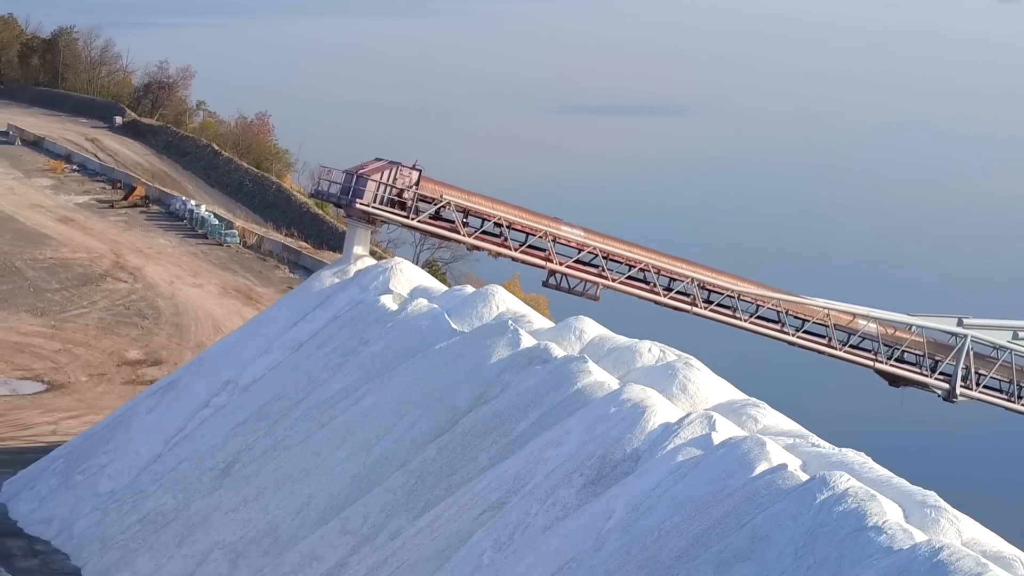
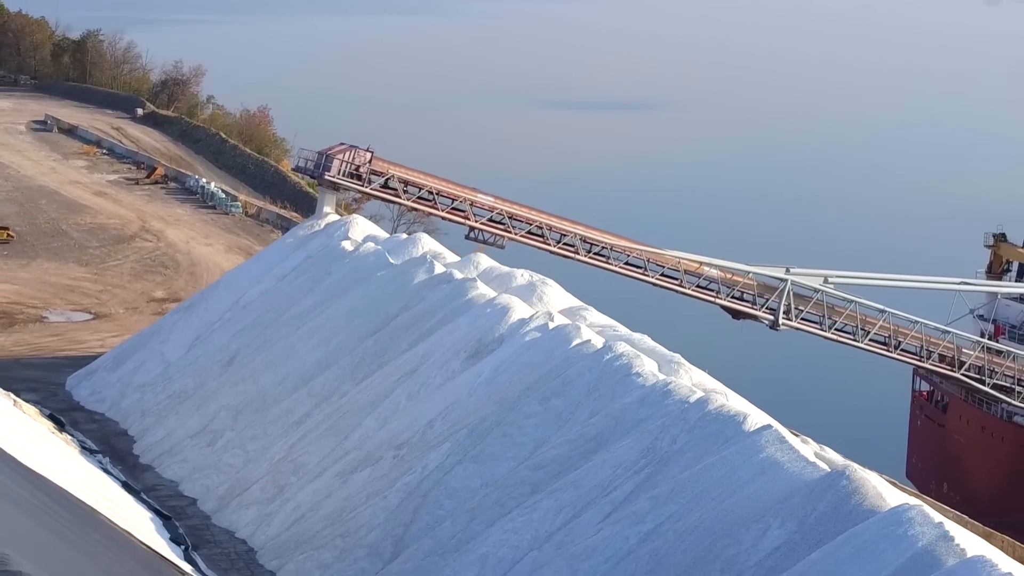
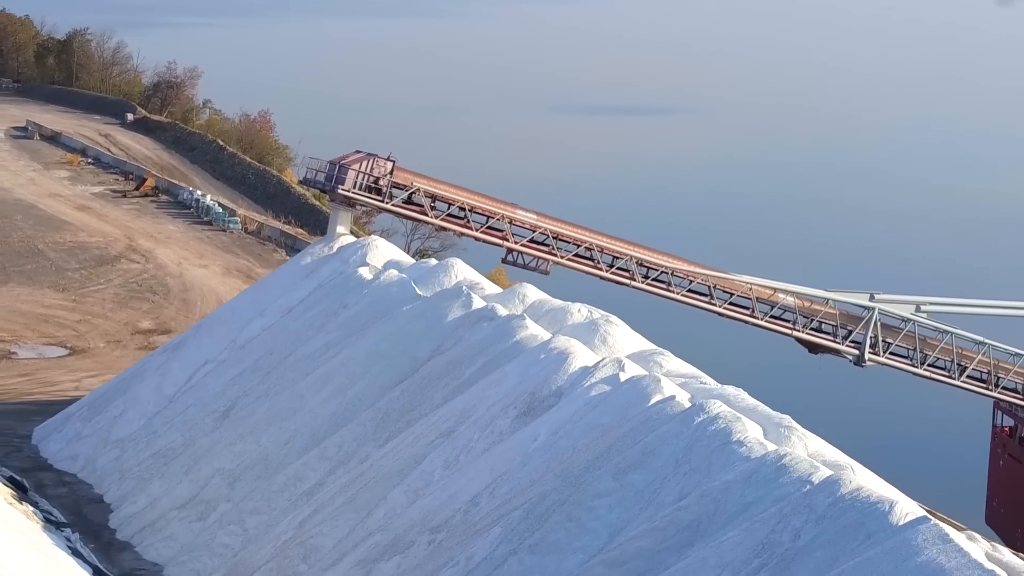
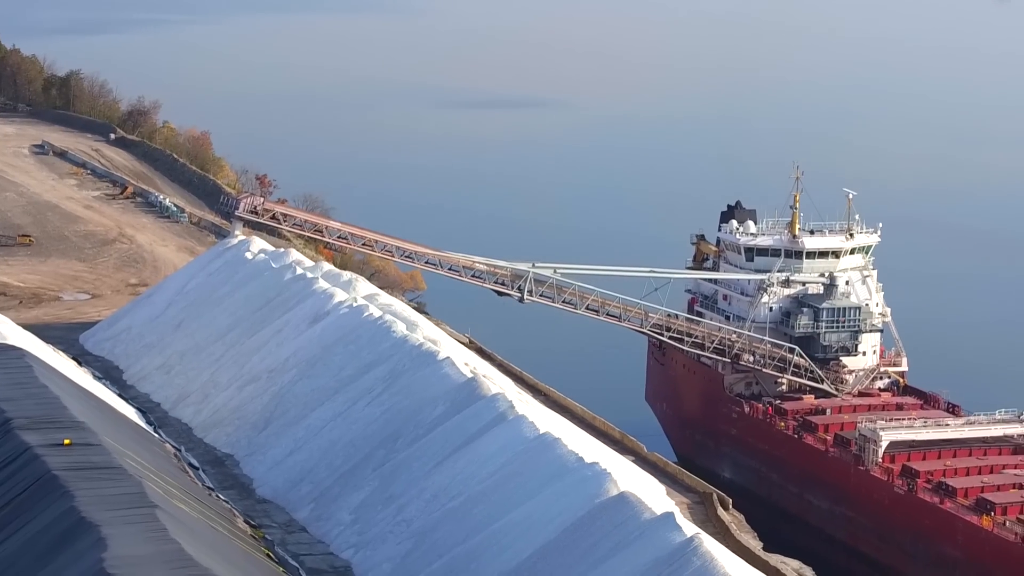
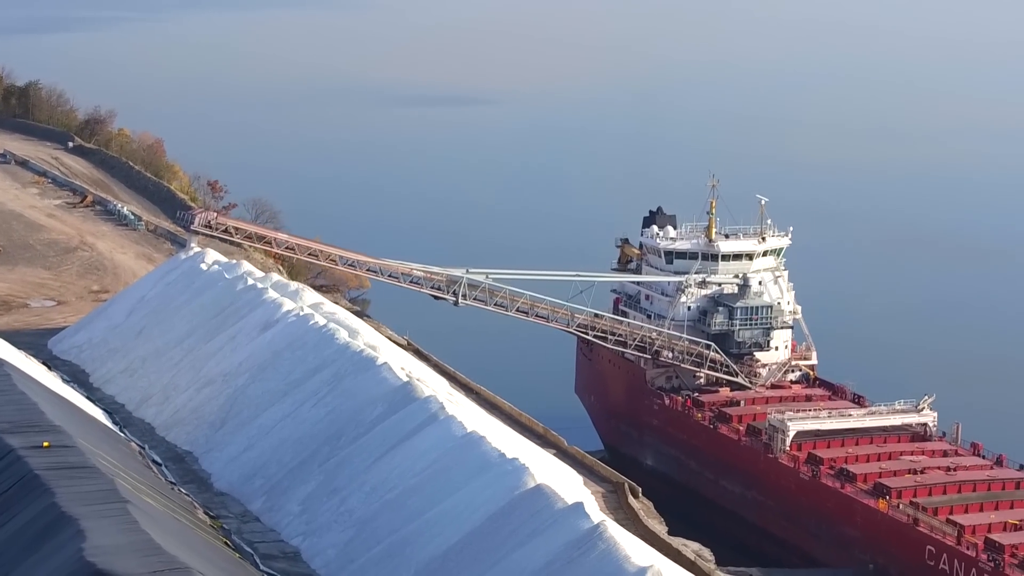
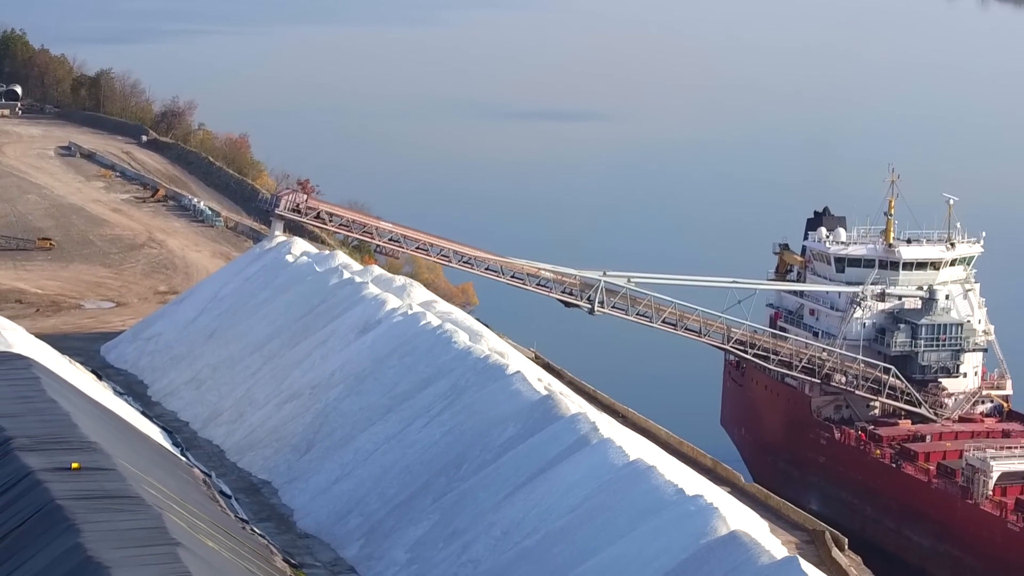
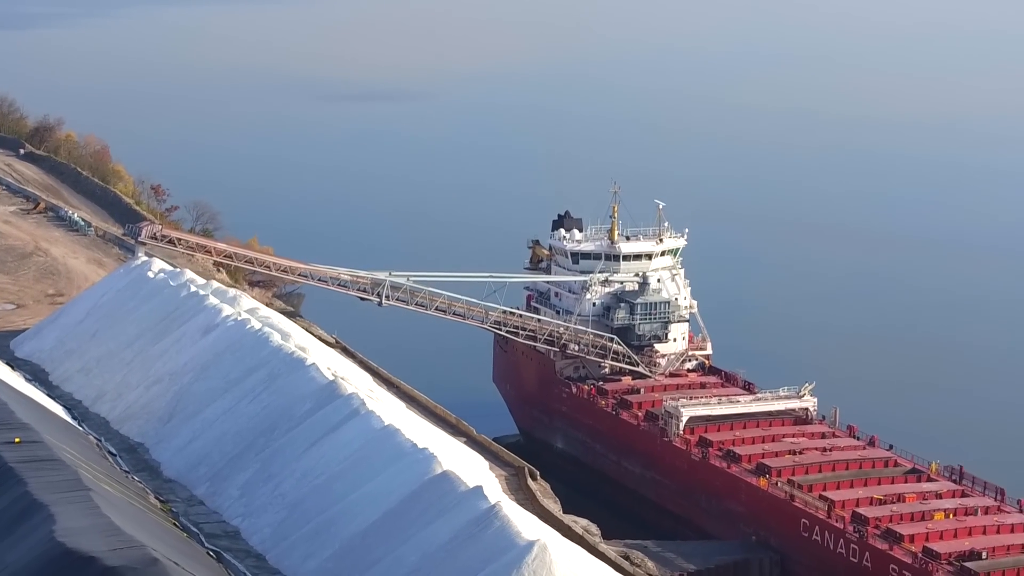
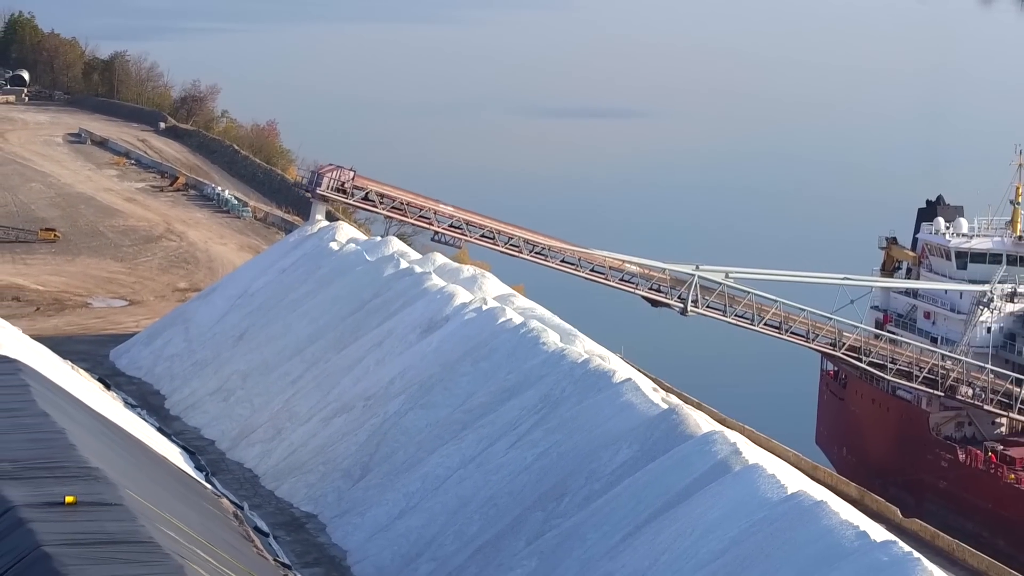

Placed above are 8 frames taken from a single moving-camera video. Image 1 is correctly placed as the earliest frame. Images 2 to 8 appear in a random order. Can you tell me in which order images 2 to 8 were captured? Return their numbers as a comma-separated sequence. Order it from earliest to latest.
3, 2, 8, 6, 4, 5, 7
